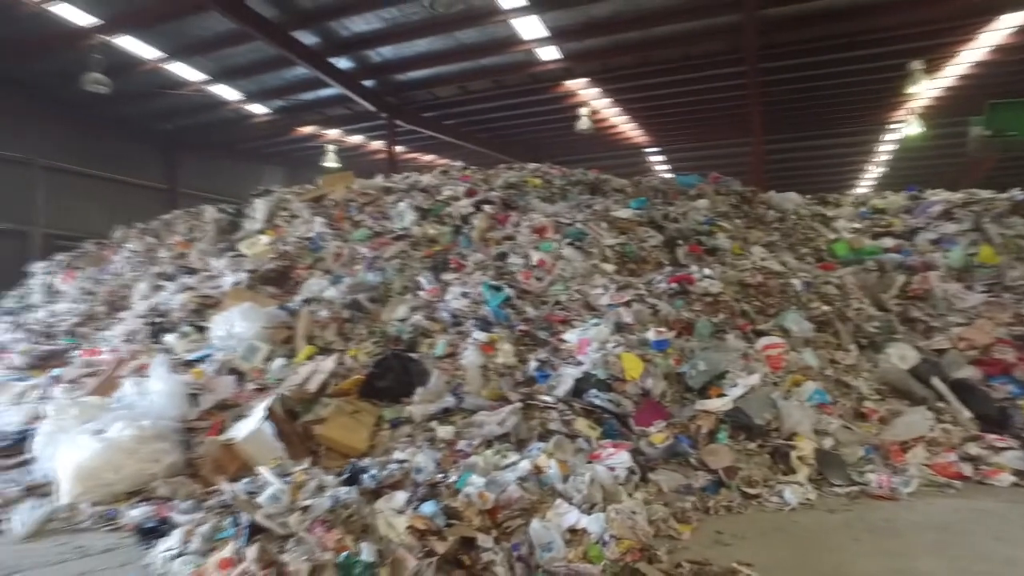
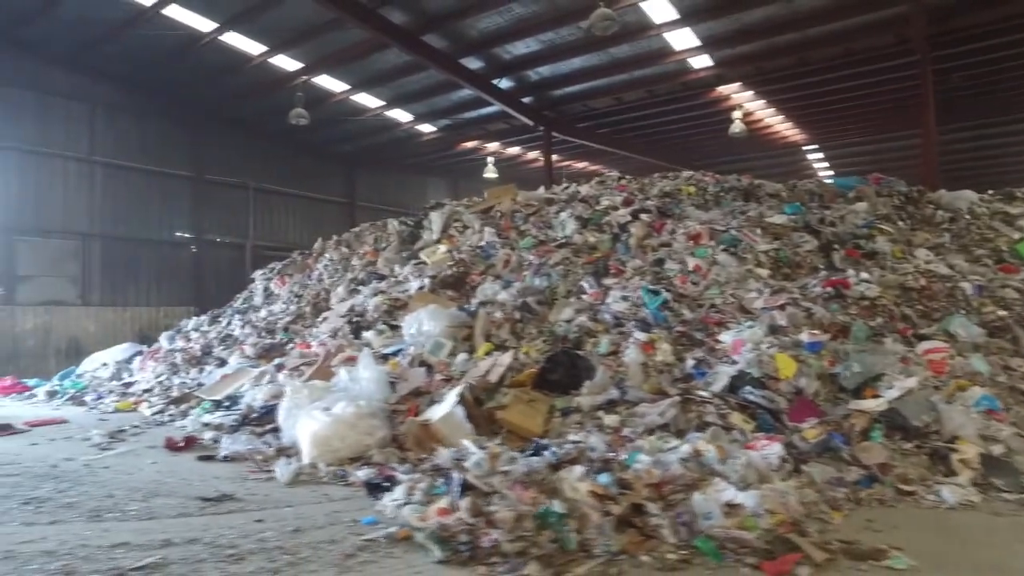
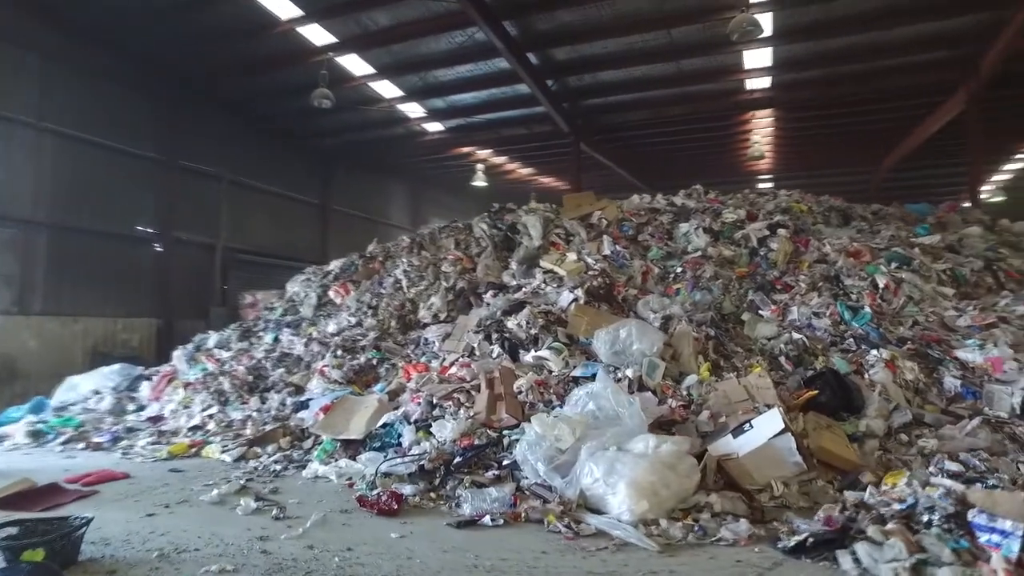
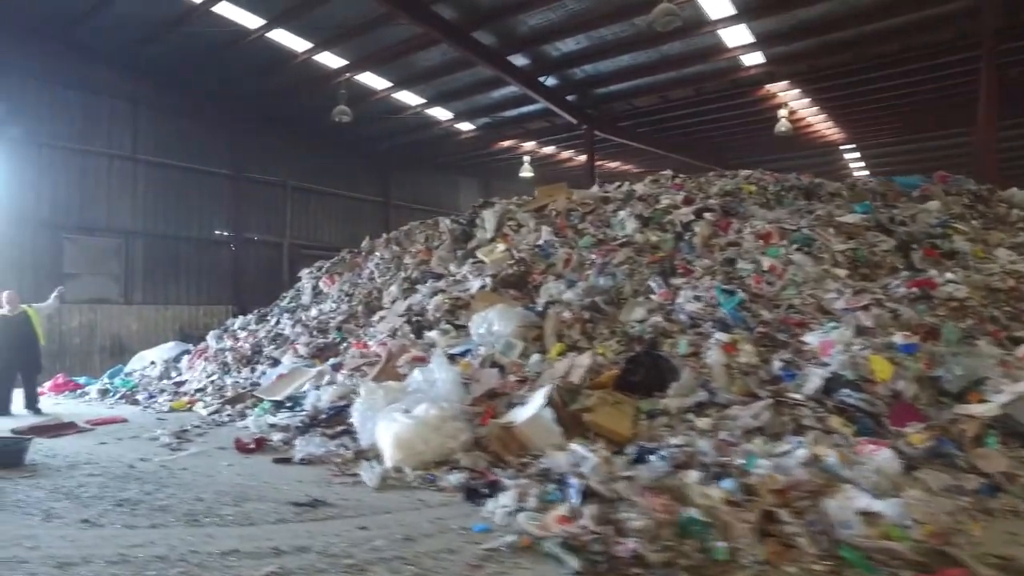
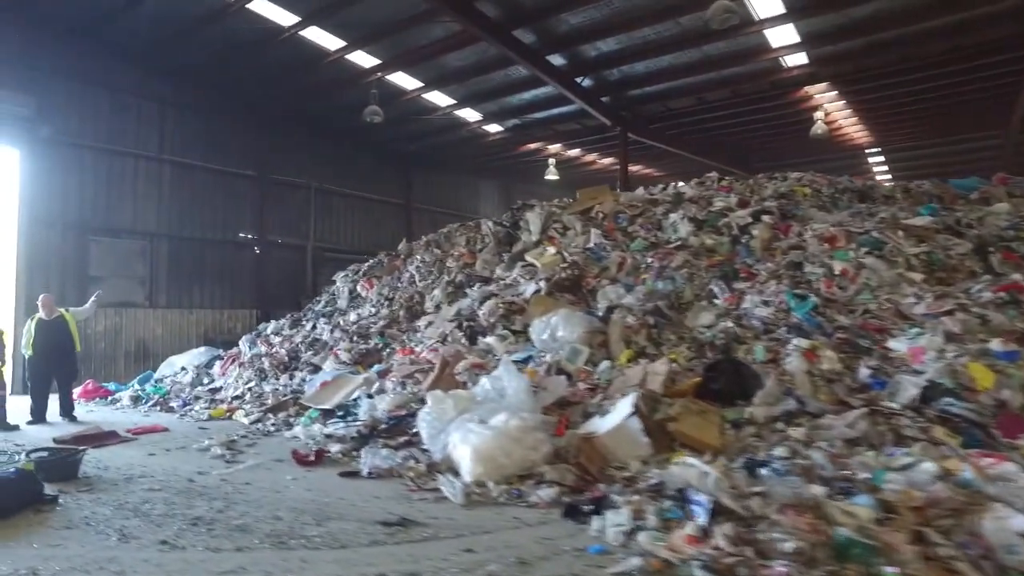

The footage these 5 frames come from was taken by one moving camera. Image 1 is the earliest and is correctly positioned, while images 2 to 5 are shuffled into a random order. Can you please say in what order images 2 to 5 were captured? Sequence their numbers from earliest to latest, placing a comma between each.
2, 4, 5, 3
